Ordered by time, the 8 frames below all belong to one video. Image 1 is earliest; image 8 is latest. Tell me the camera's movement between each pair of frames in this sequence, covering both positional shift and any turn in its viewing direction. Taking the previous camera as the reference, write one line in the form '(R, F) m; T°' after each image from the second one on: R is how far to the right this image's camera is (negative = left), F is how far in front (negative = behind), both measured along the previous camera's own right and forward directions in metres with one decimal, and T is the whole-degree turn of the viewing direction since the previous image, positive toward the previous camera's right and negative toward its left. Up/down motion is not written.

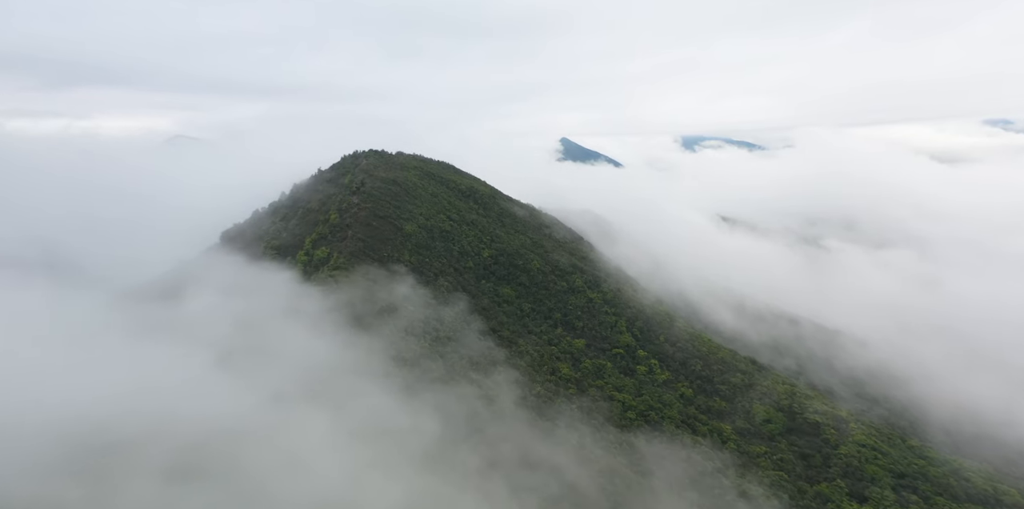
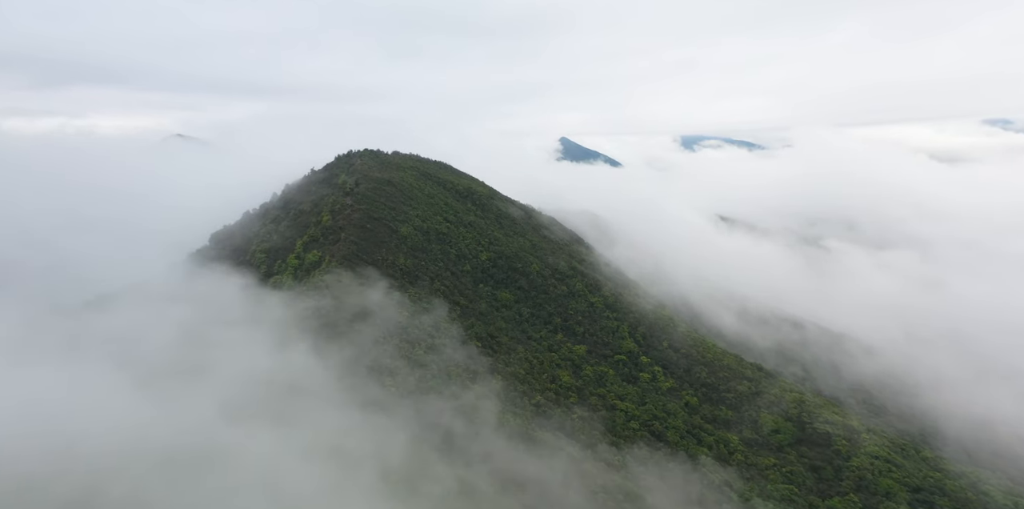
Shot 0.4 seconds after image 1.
(+0.1, +2.1) m; 0°
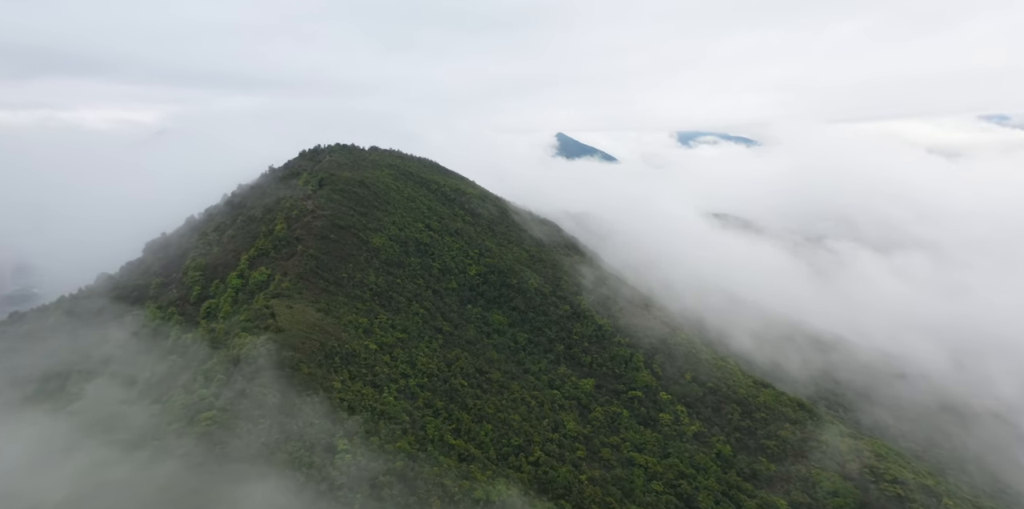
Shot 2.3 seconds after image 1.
(+0.3, +10.9) m; 0°
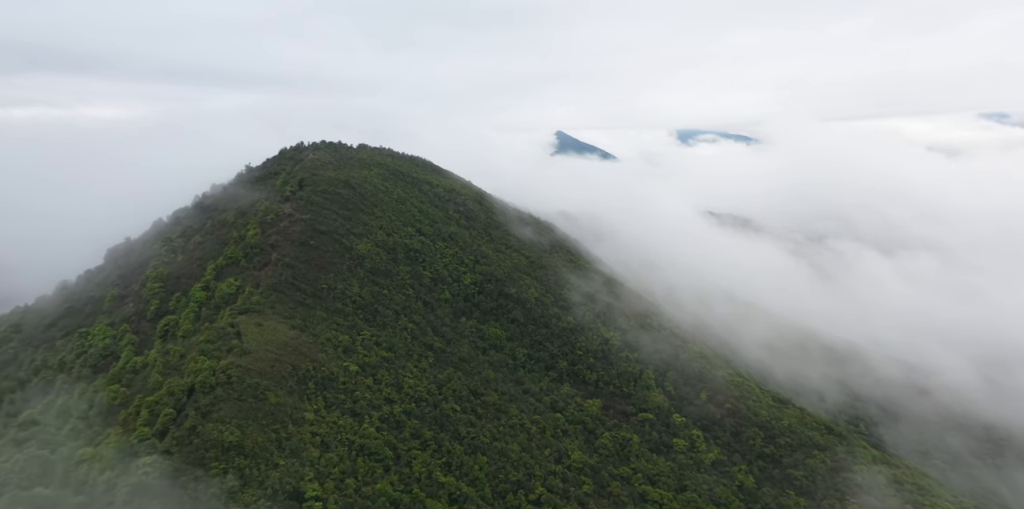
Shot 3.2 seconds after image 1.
(+0.1, +5.0) m; 0°
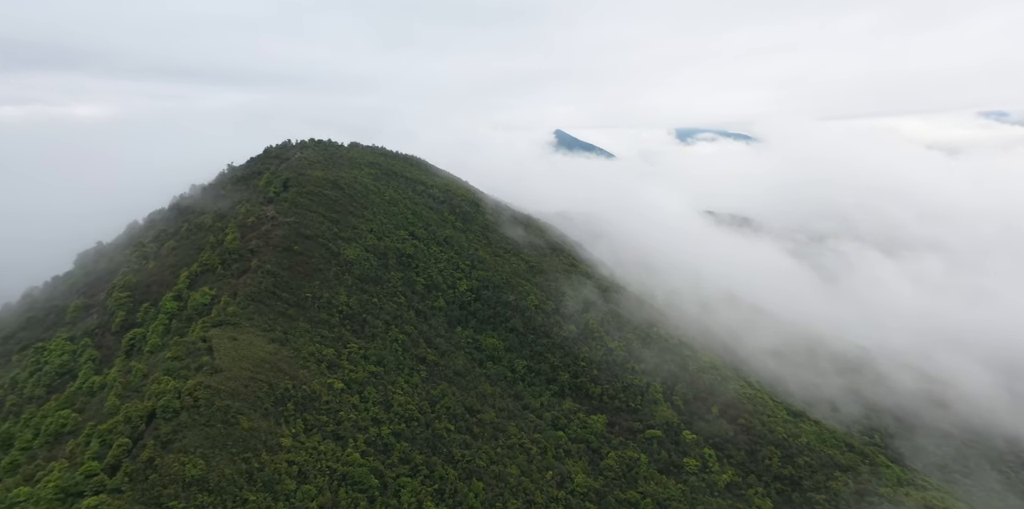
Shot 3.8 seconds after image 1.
(+0.1, +3.3) m; 0°
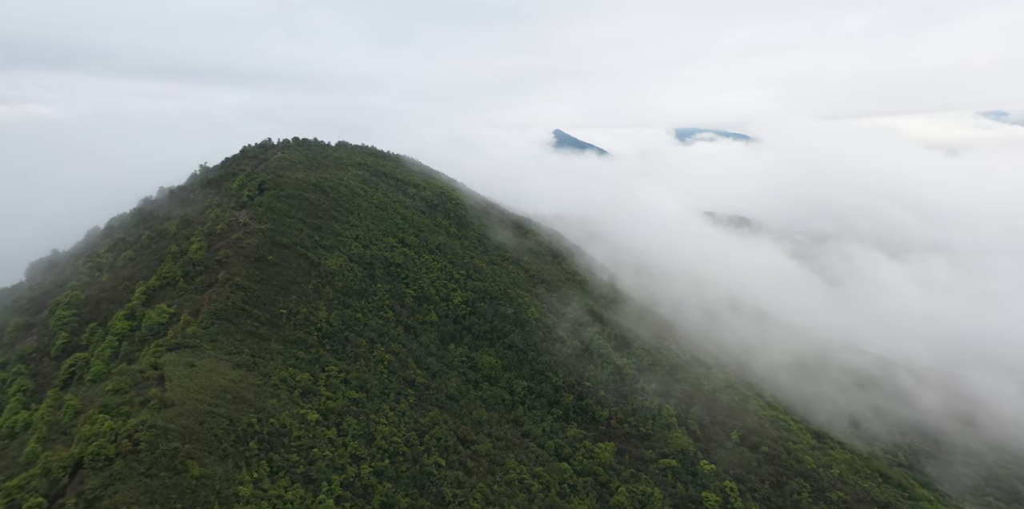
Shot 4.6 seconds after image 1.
(+0.1, +4.5) m; 0°
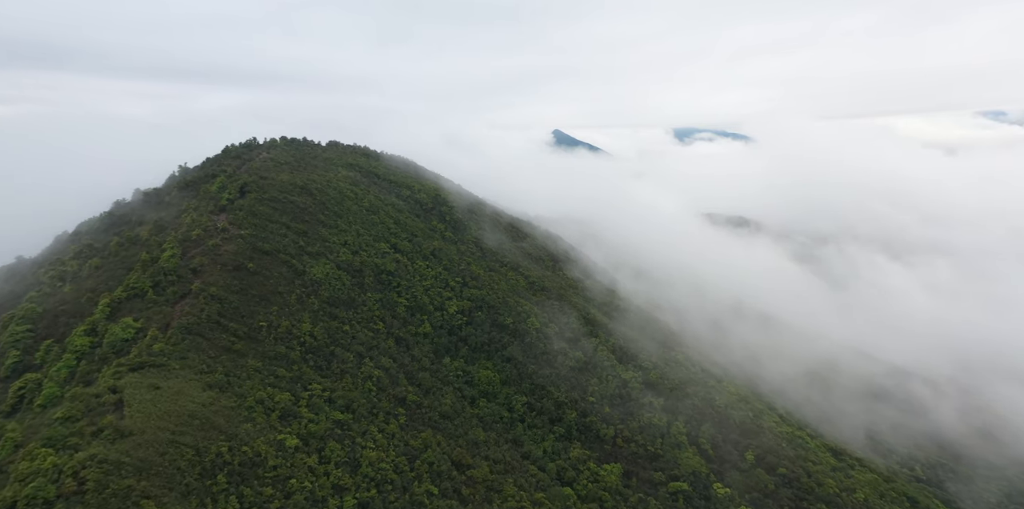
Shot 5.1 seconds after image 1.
(0.0, +2.9) m; 0°
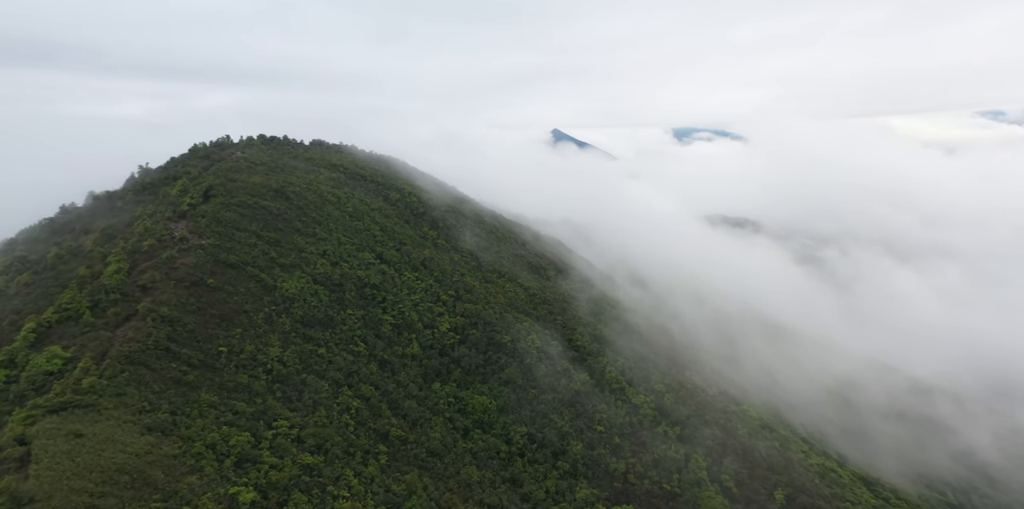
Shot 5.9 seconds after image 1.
(0.0, +4.7) m; 0°
